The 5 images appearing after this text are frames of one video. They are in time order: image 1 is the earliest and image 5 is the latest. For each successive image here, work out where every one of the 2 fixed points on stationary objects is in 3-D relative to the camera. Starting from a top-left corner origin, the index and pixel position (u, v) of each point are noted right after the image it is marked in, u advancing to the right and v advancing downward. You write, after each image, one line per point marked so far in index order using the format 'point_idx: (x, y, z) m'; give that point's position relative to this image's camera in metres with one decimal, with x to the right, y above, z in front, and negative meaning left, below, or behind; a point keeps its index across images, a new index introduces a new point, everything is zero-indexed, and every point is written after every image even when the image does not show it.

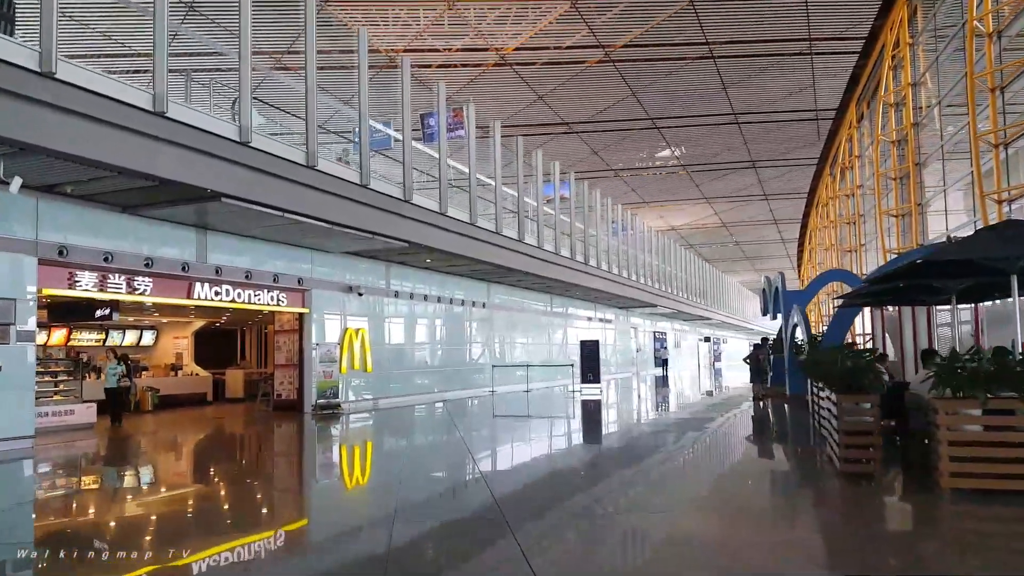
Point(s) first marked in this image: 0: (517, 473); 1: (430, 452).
0: (+0.1, -2.7, +11.6) m
1: (-1.4, -2.7, +12.8) m
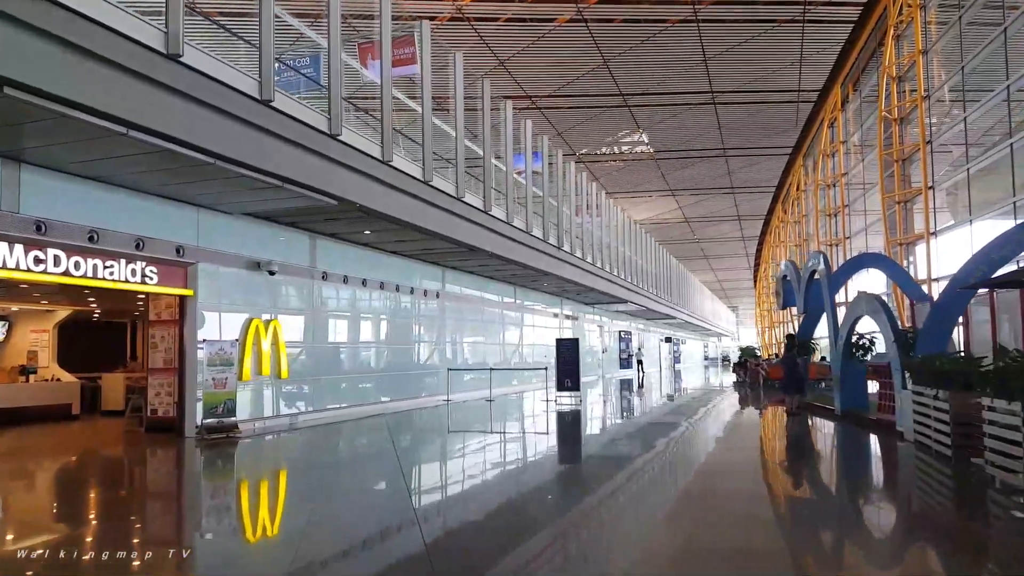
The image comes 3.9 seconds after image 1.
0: (-0.4, -2.5, +9.1) m
1: (-1.9, -2.5, +10.1) m
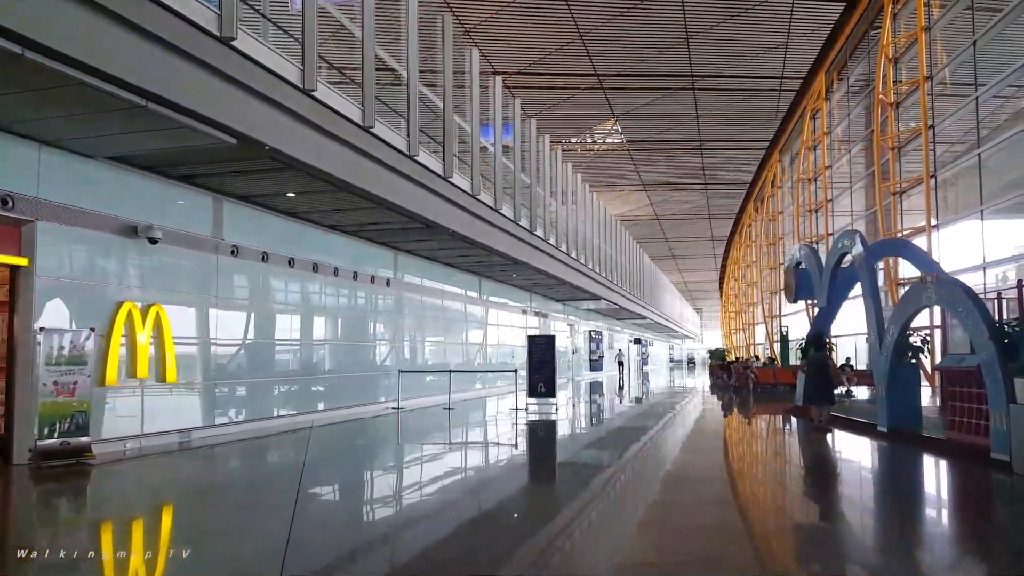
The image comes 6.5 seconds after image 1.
0: (-0.8, -2.3, +7.3) m
1: (-2.4, -2.3, +8.3) m
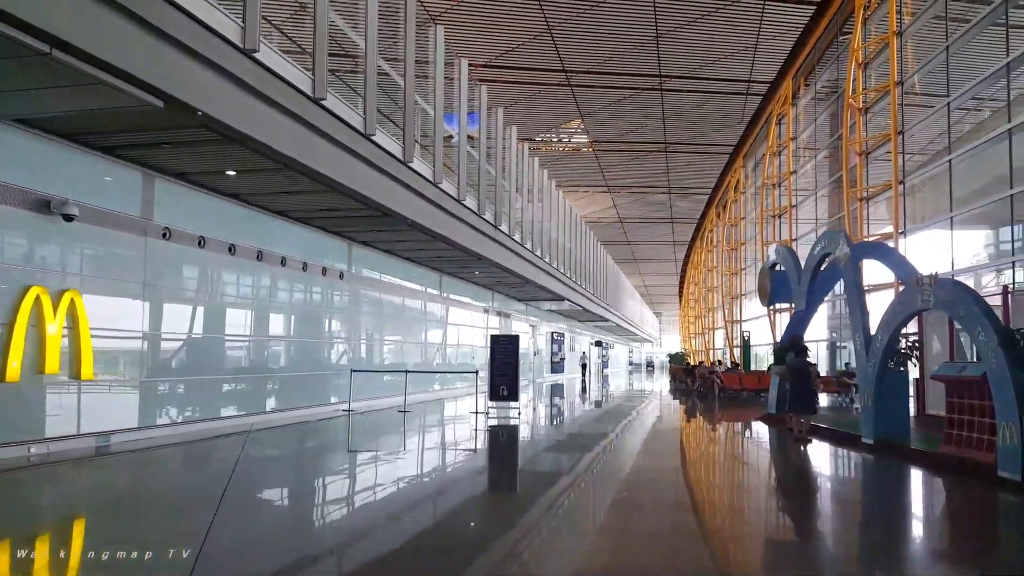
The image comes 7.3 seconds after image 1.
0: (-1.2, -2.3, +6.7) m
1: (-2.8, -2.2, +7.6) m
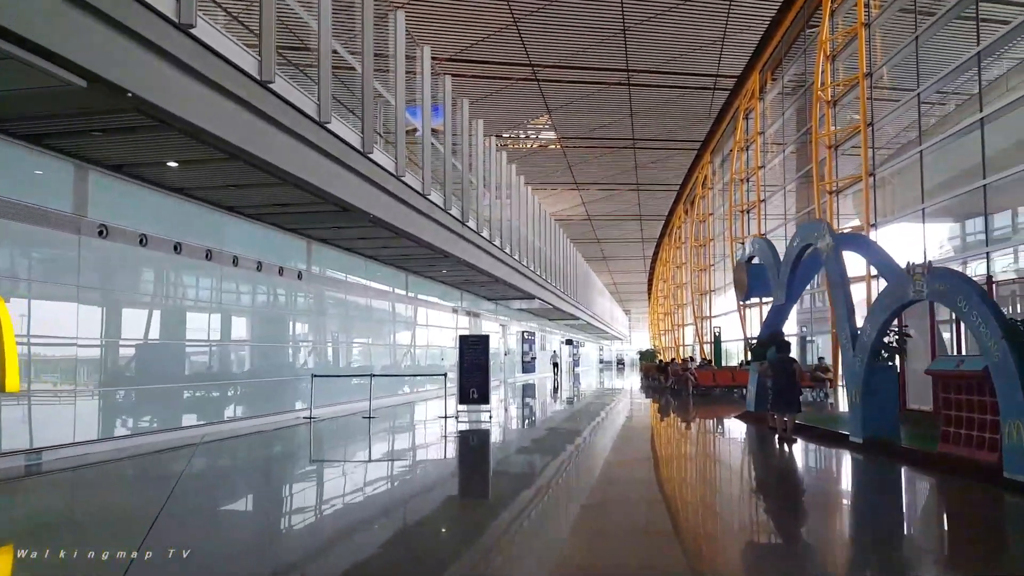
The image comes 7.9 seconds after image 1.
0: (-1.4, -2.3, +6.3) m
1: (-3.0, -2.2, +7.1) m
